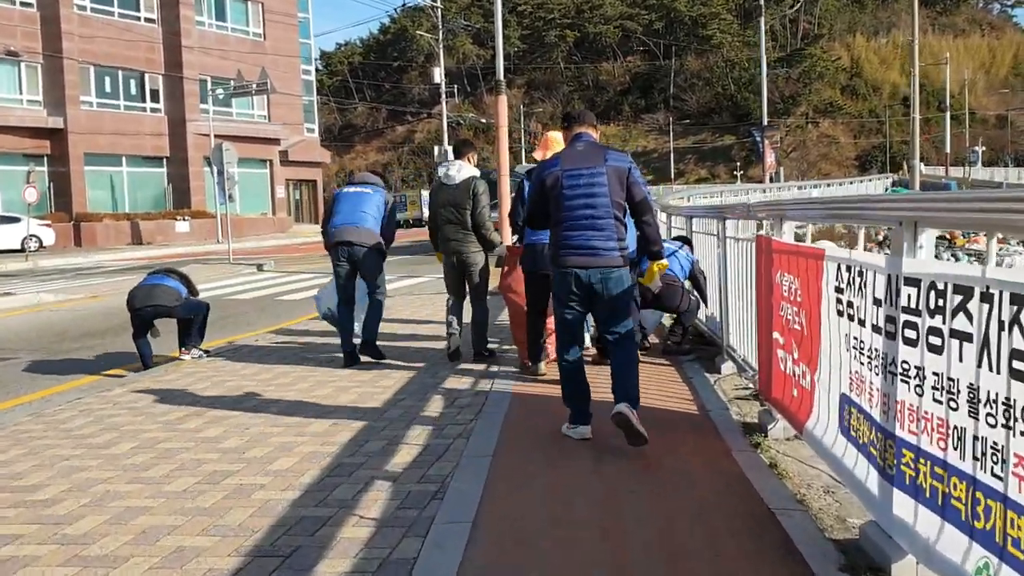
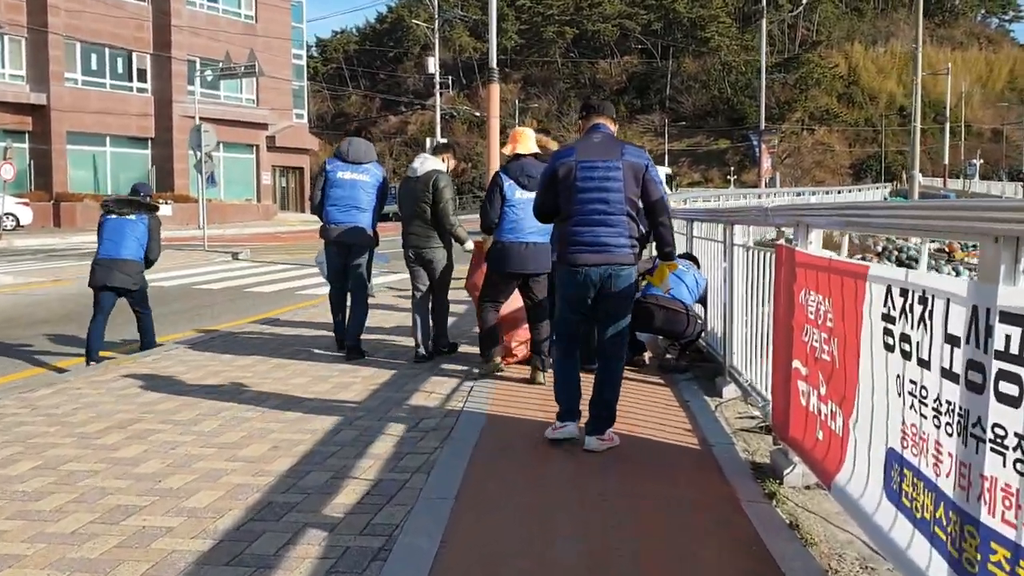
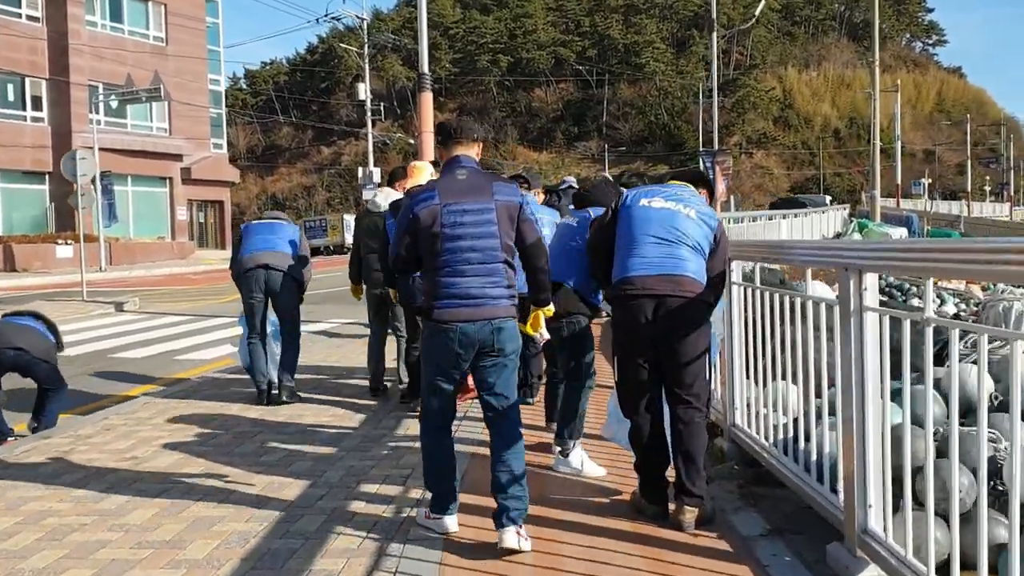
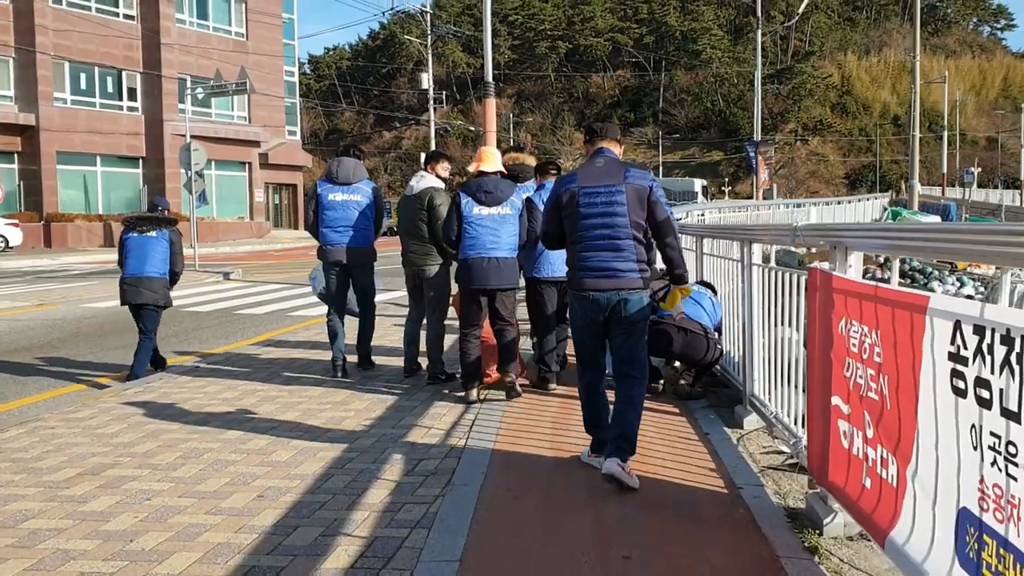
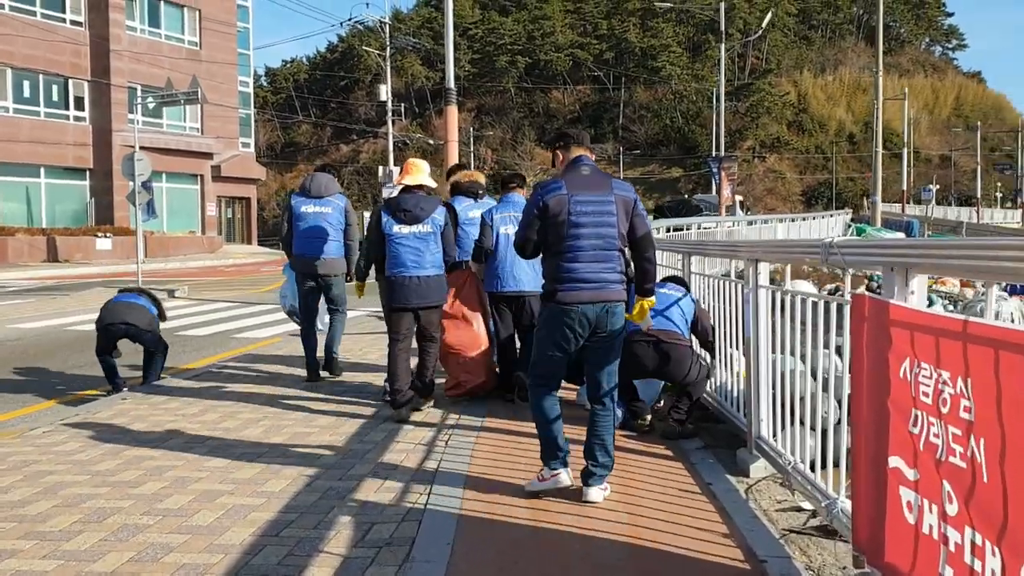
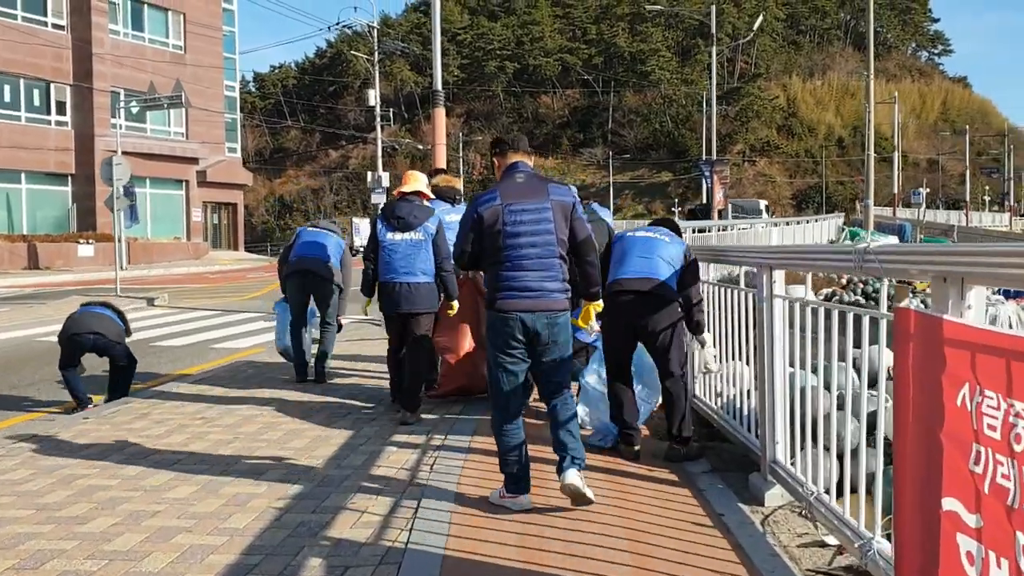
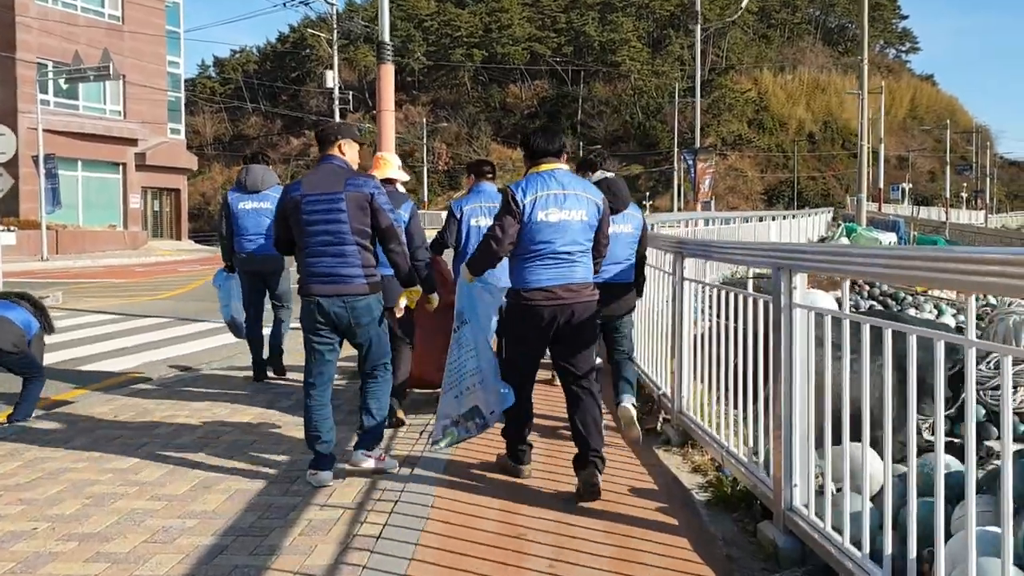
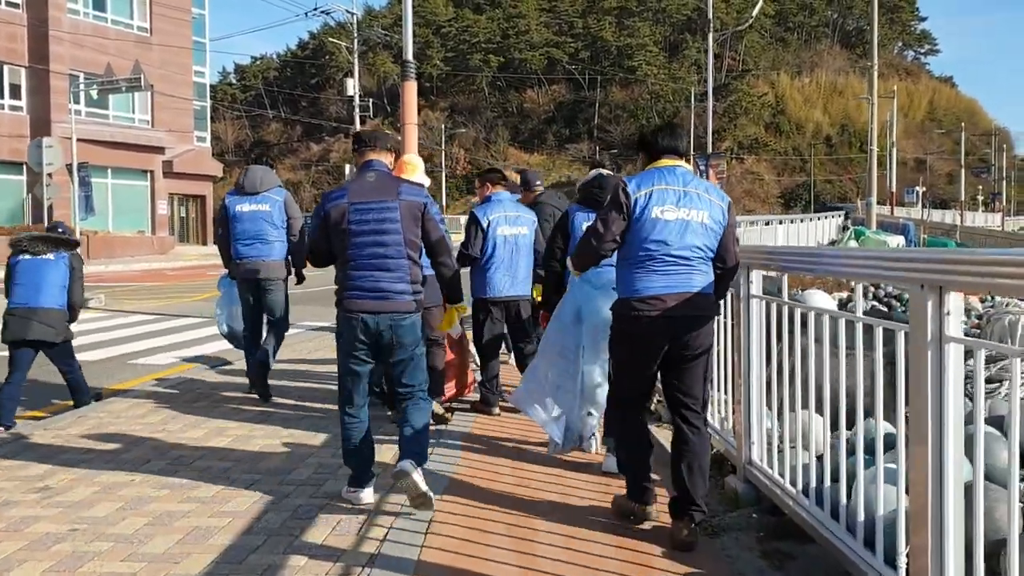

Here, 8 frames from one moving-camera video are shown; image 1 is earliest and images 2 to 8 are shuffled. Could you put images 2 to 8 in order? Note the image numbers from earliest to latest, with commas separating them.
2, 4, 5, 6, 3, 8, 7
